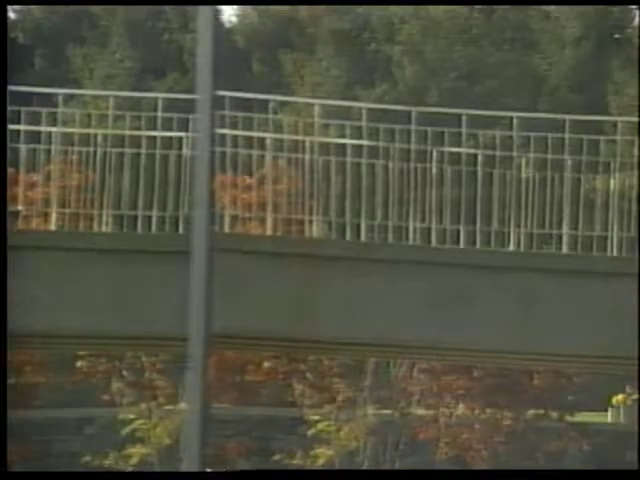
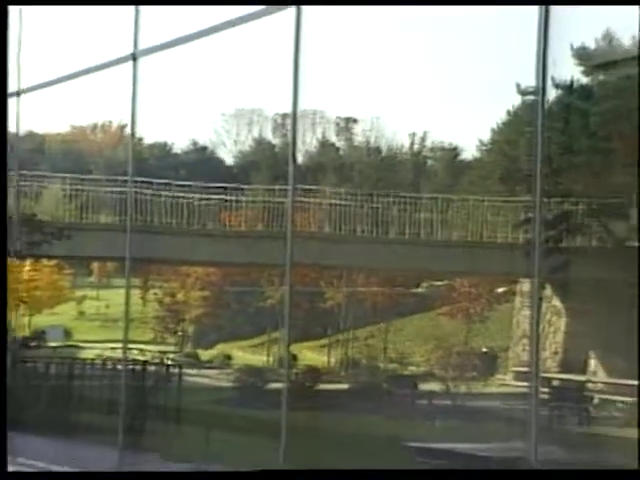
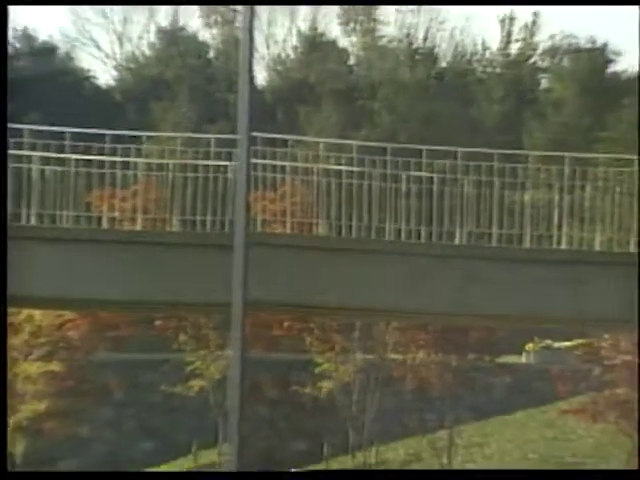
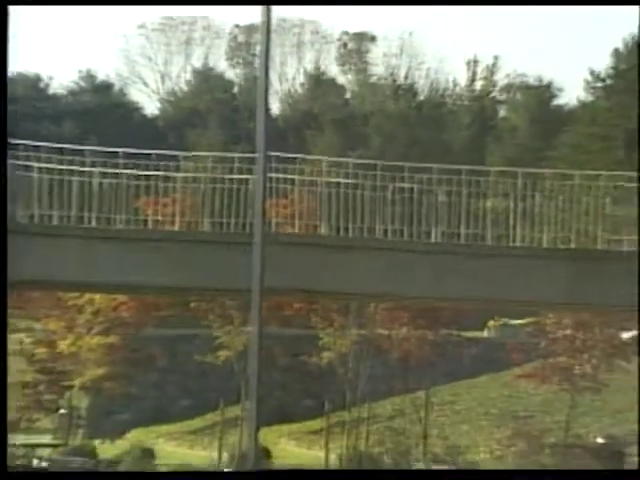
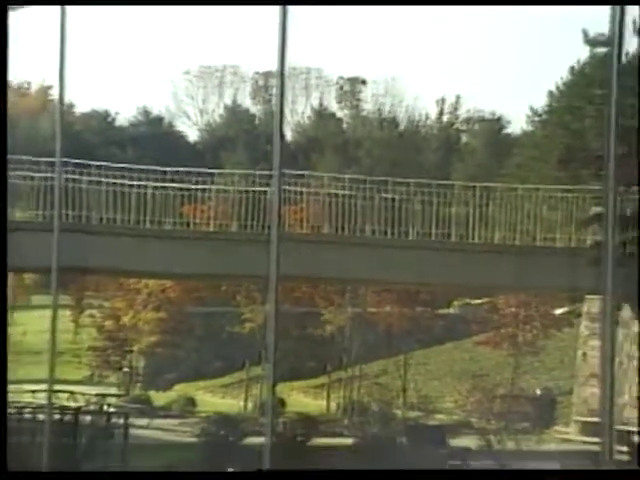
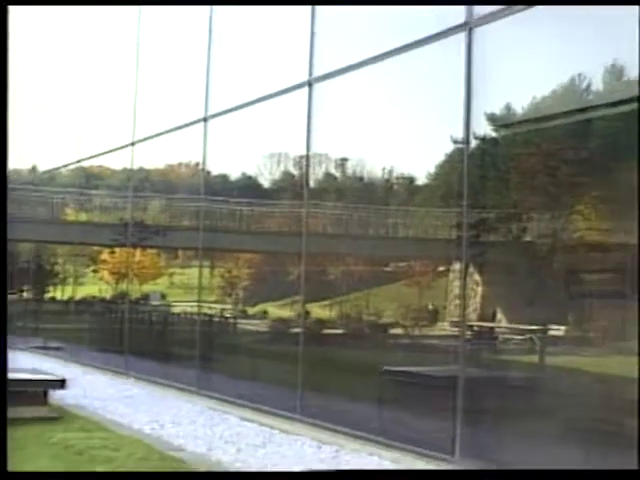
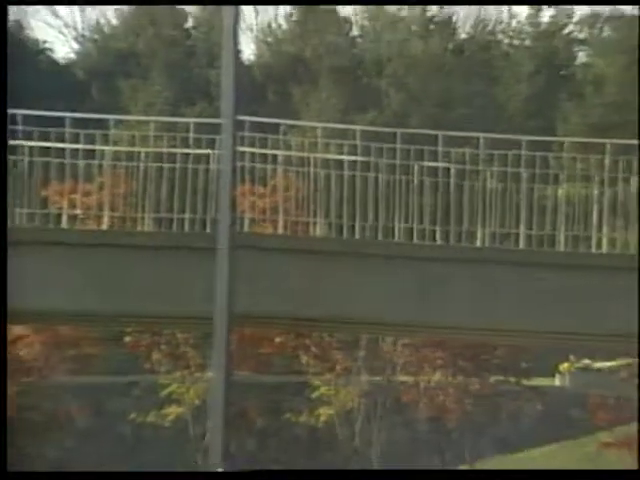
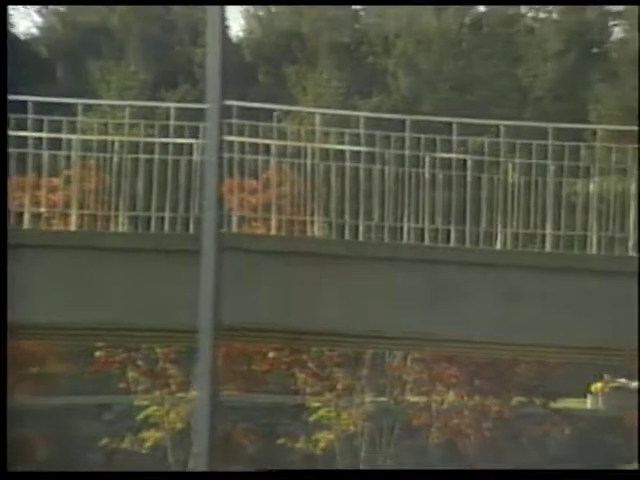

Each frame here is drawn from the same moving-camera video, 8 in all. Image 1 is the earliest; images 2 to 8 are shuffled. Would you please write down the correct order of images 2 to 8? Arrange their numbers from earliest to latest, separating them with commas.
8, 7, 3, 4, 5, 2, 6
